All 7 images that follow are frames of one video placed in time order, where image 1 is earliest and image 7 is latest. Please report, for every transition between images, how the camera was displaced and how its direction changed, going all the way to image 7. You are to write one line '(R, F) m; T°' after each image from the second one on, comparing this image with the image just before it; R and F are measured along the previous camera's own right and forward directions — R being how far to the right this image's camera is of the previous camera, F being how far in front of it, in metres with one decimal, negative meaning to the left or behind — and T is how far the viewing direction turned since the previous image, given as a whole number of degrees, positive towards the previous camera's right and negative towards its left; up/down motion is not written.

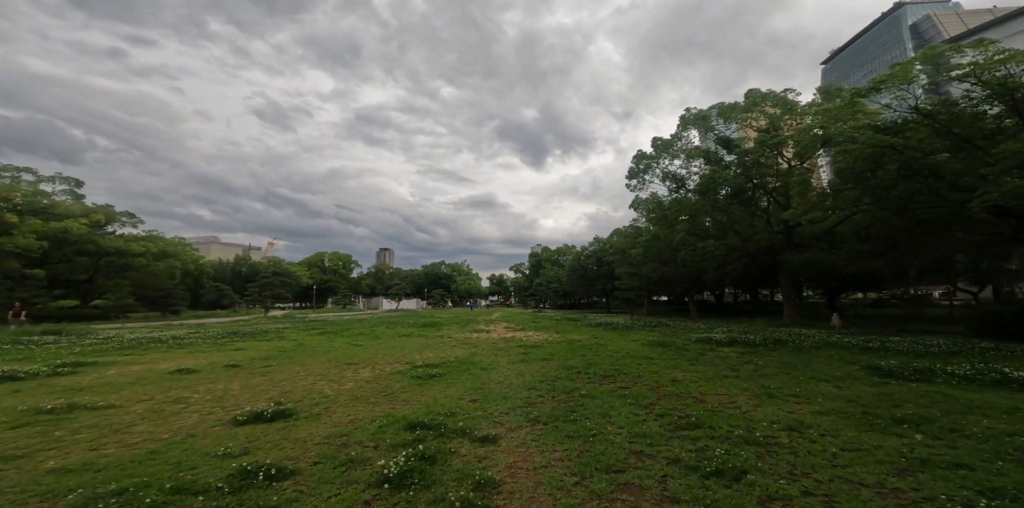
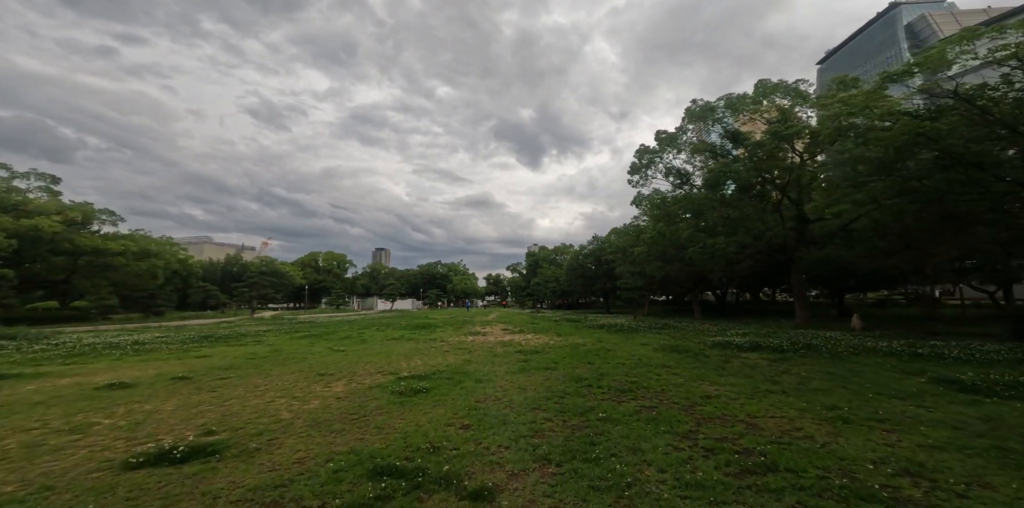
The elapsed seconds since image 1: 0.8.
(-0.1, +1.4) m; +1°
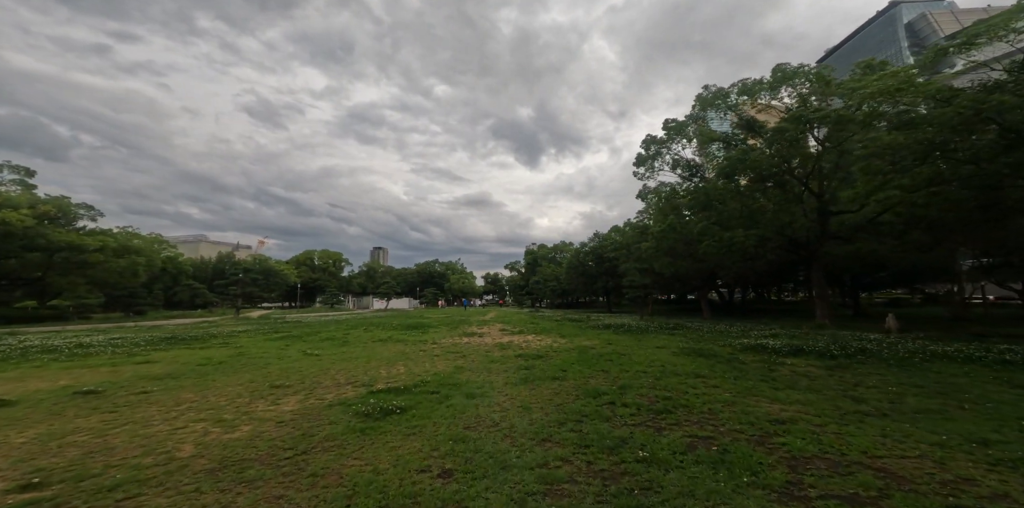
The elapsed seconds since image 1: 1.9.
(0.0, +1.7) m; 0°
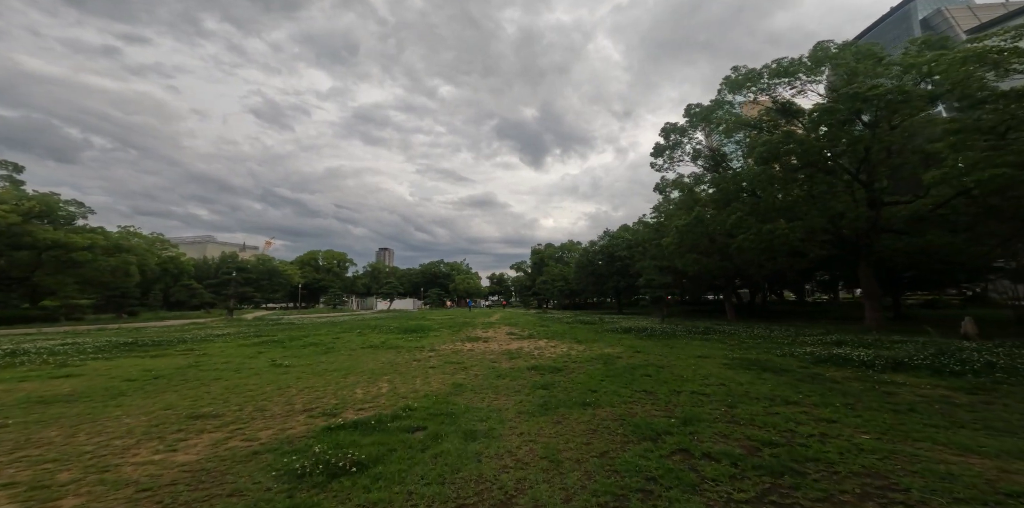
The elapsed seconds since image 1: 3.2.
(-0.2, +2.2) m; -1°
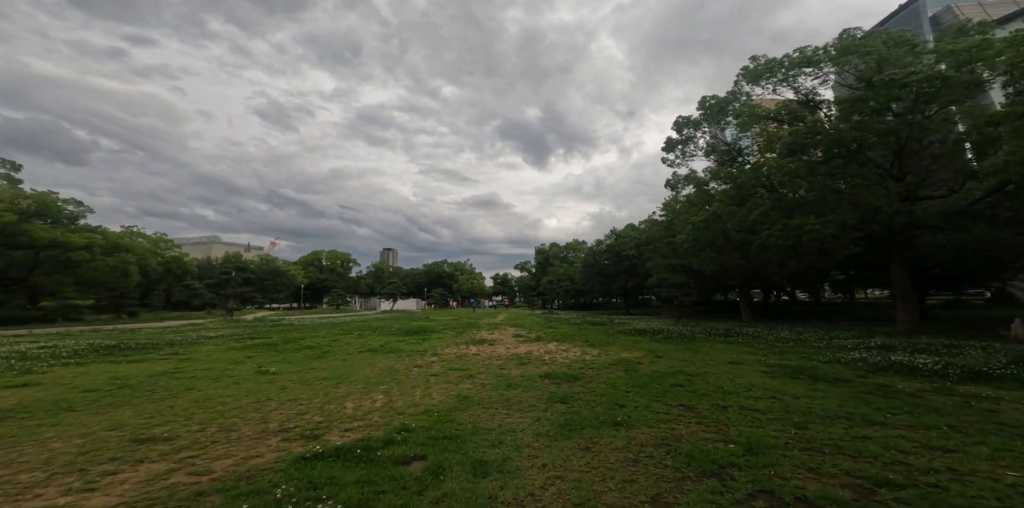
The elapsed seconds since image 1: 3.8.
(-0.2, +1.0) m; -1°
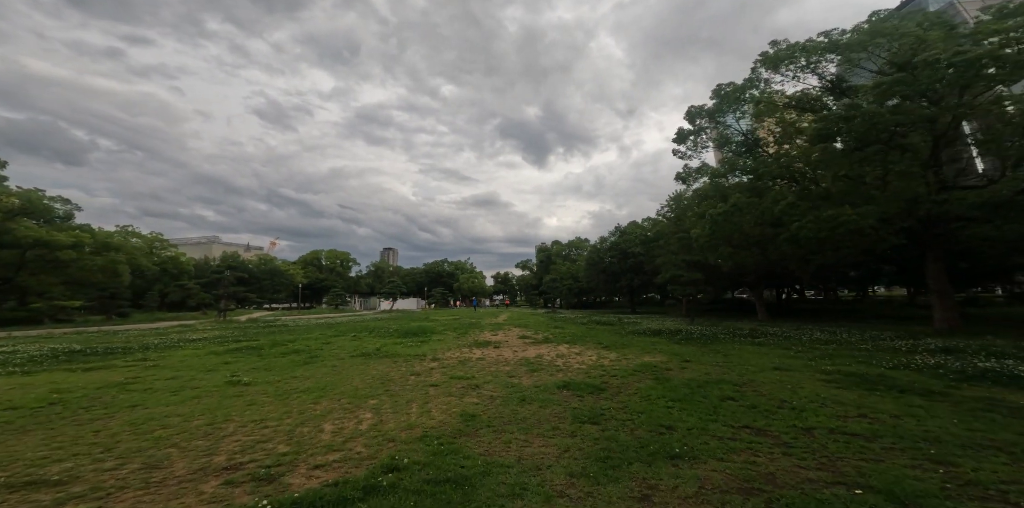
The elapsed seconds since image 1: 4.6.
(-0.2, +1.3) m; 0°
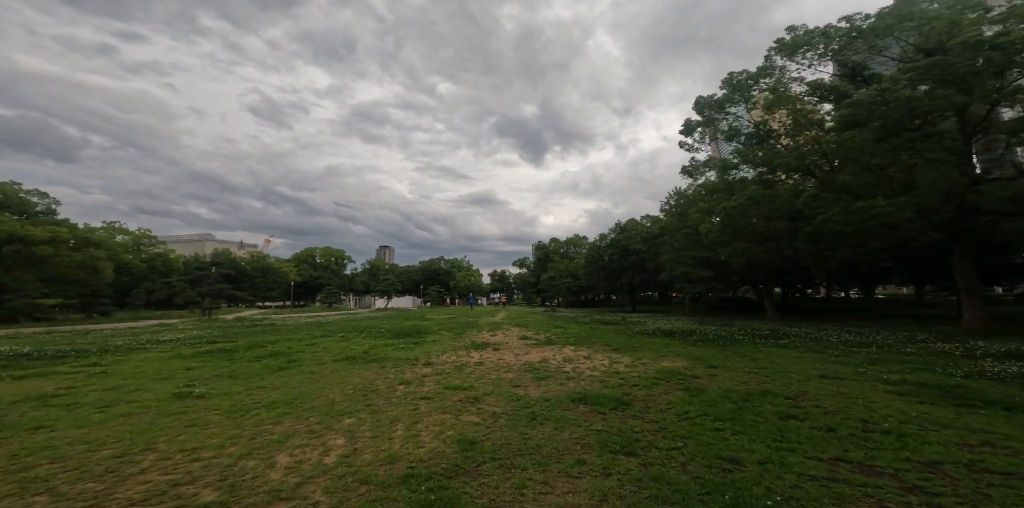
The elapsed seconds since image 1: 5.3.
(-0.2, +1.2) m; +1°
